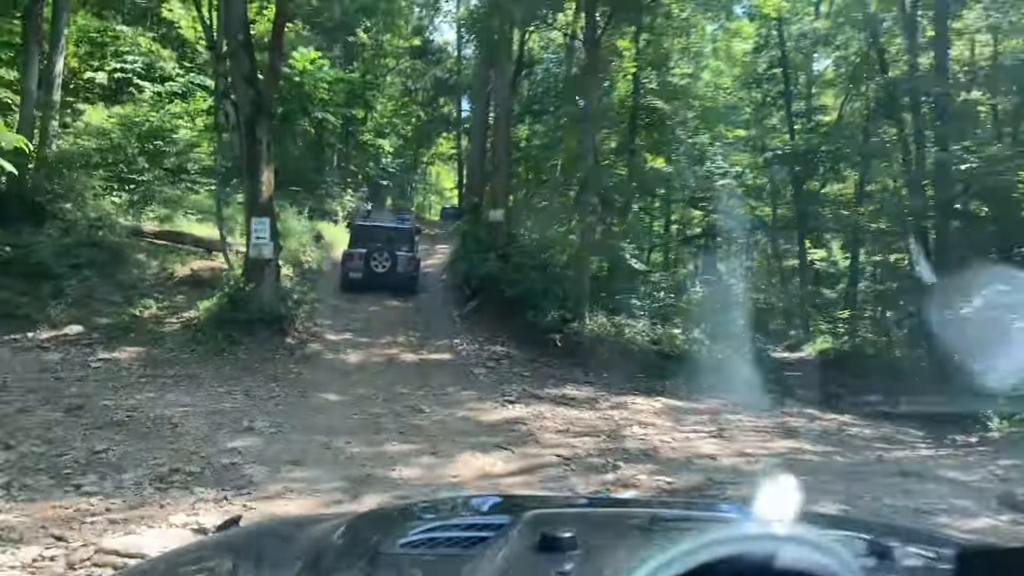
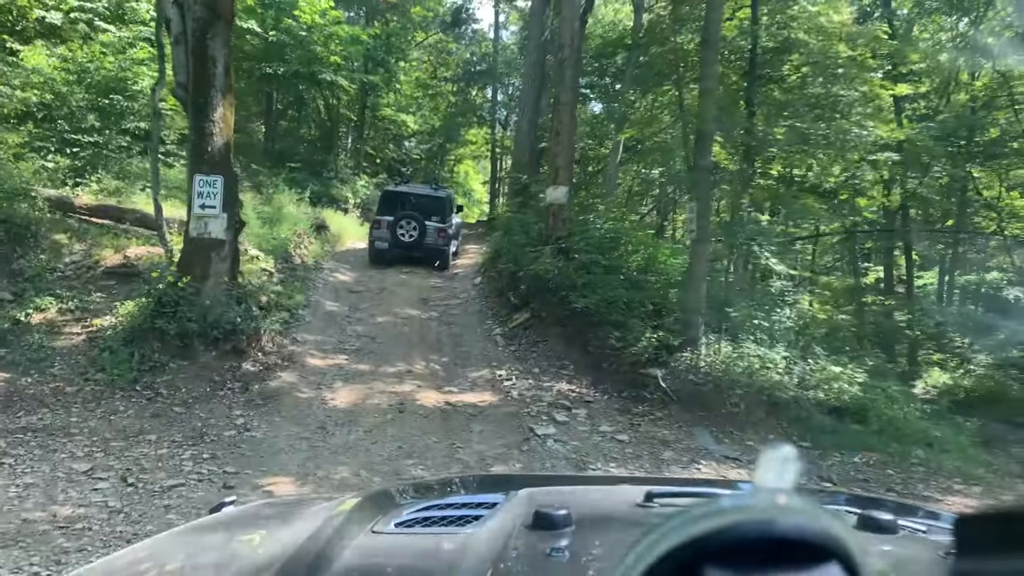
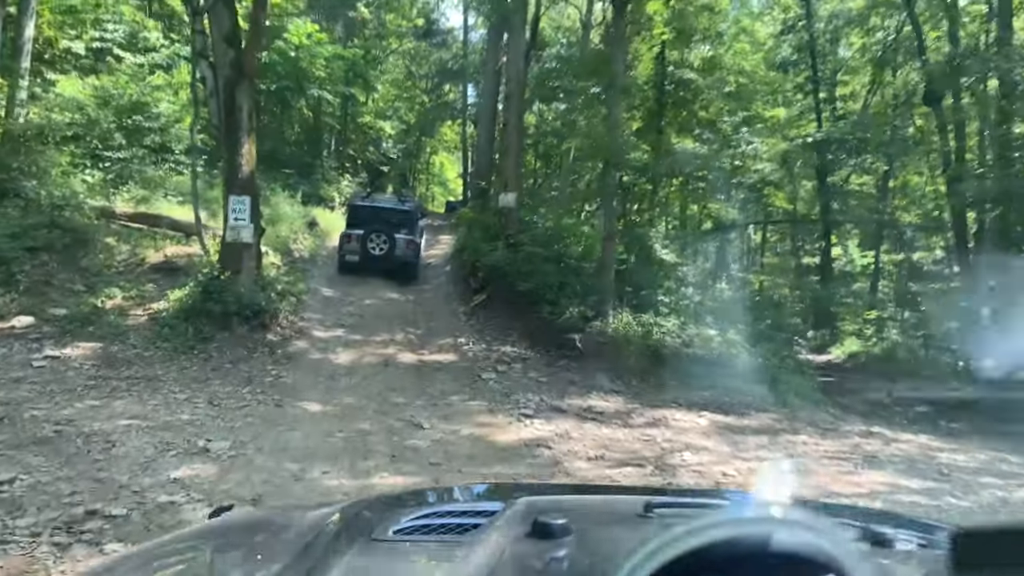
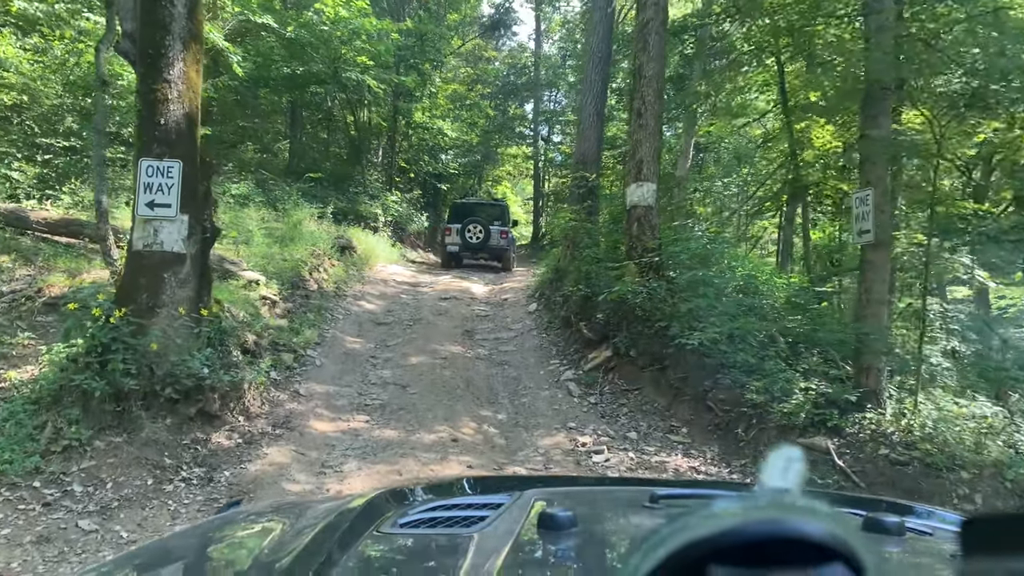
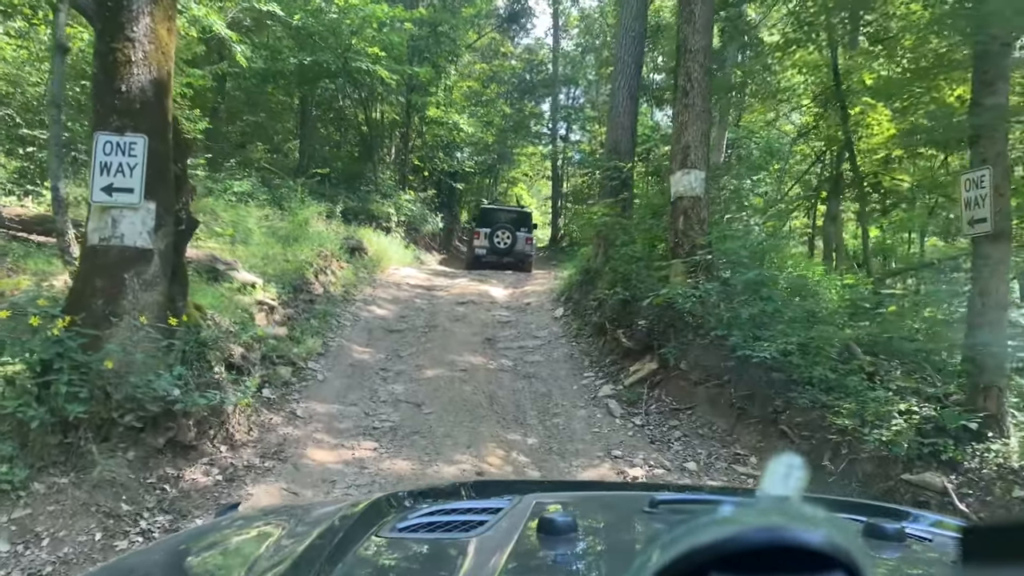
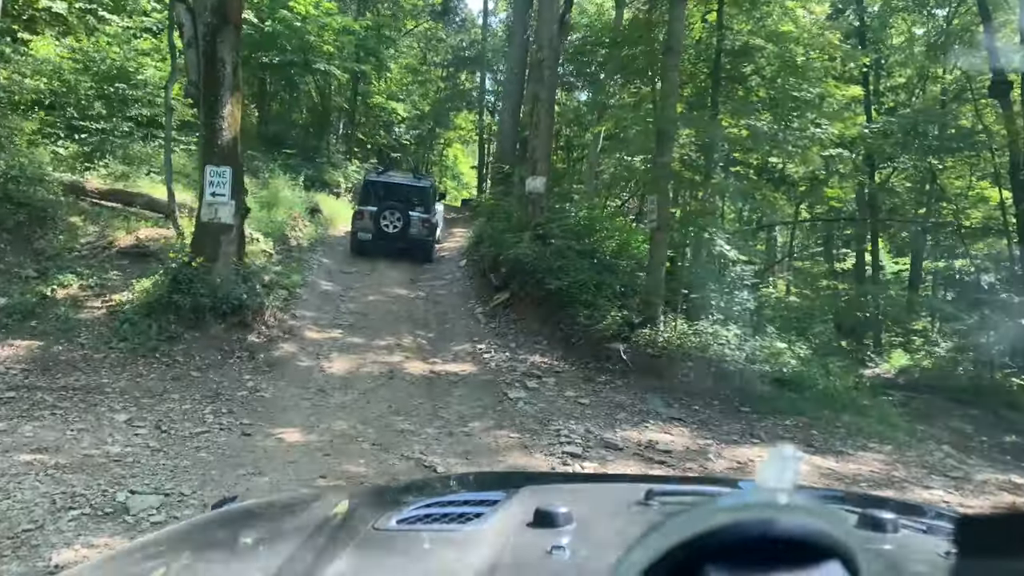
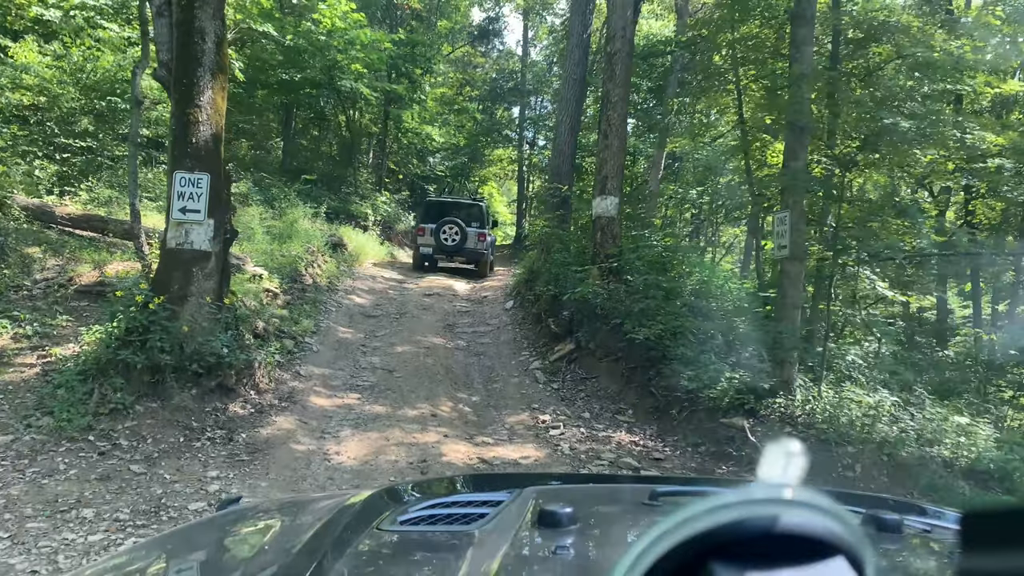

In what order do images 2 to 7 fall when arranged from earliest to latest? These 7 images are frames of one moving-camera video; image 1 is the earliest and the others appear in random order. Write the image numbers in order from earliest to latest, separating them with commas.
3, 6, 2, 7, 4, 5
